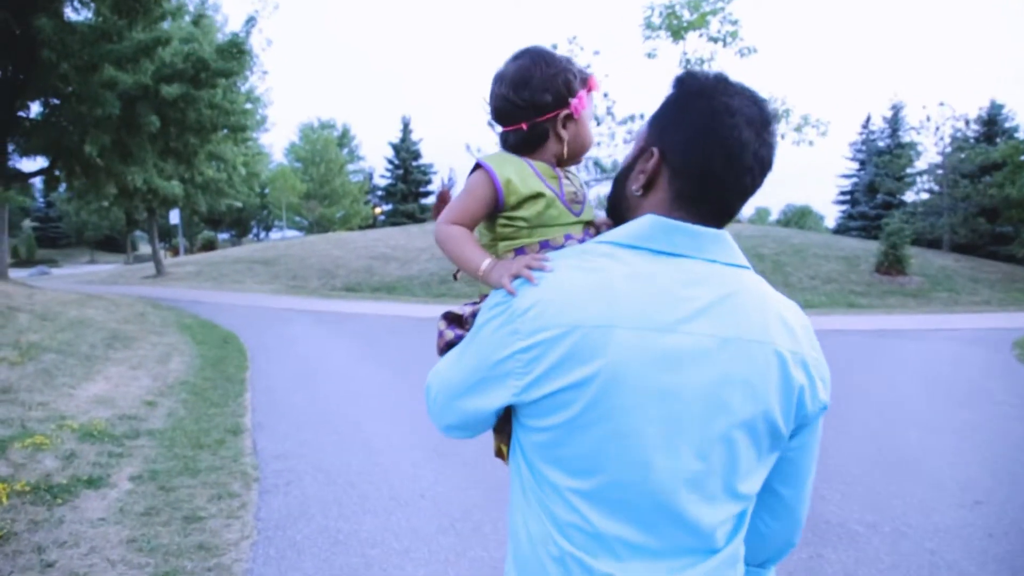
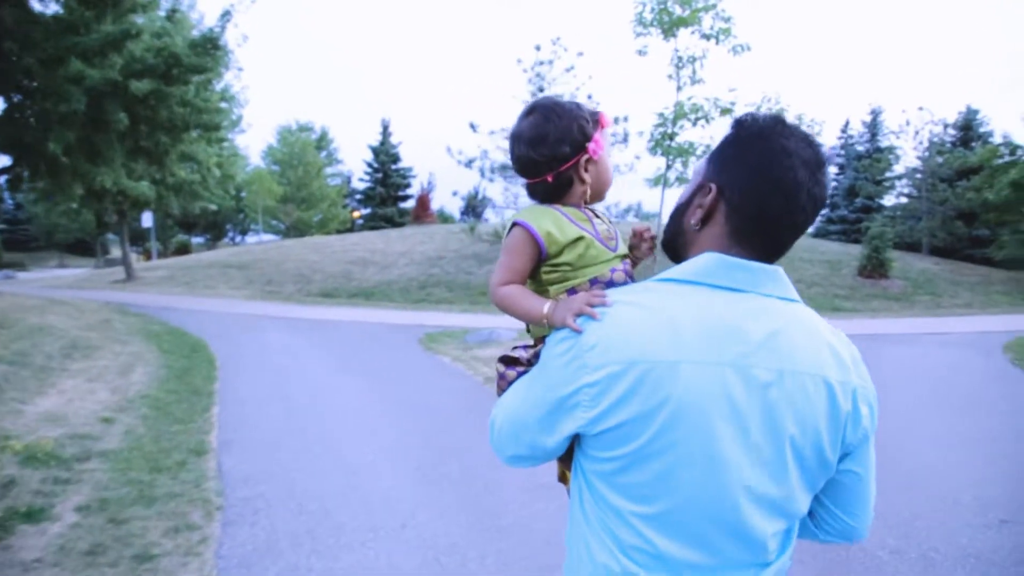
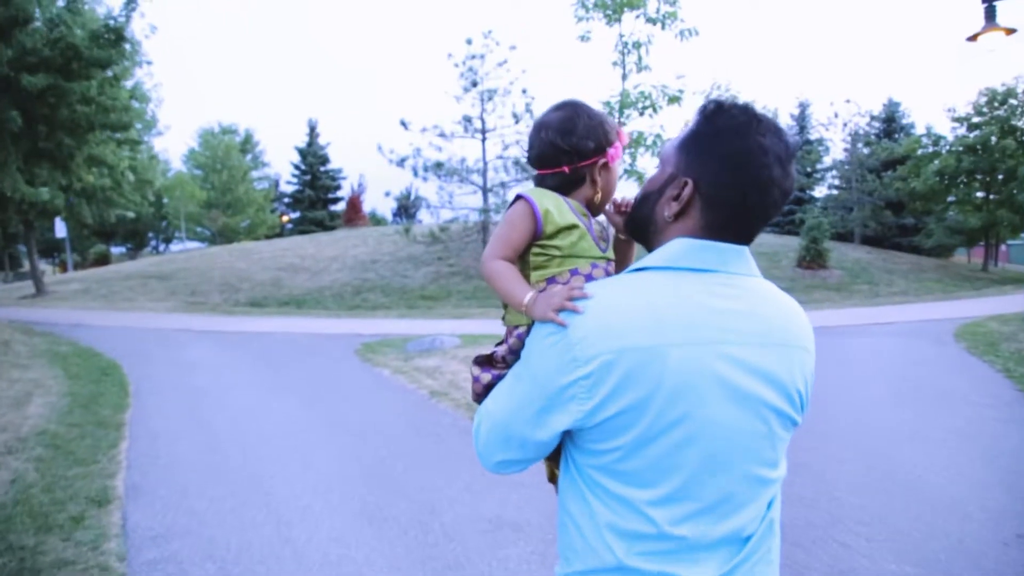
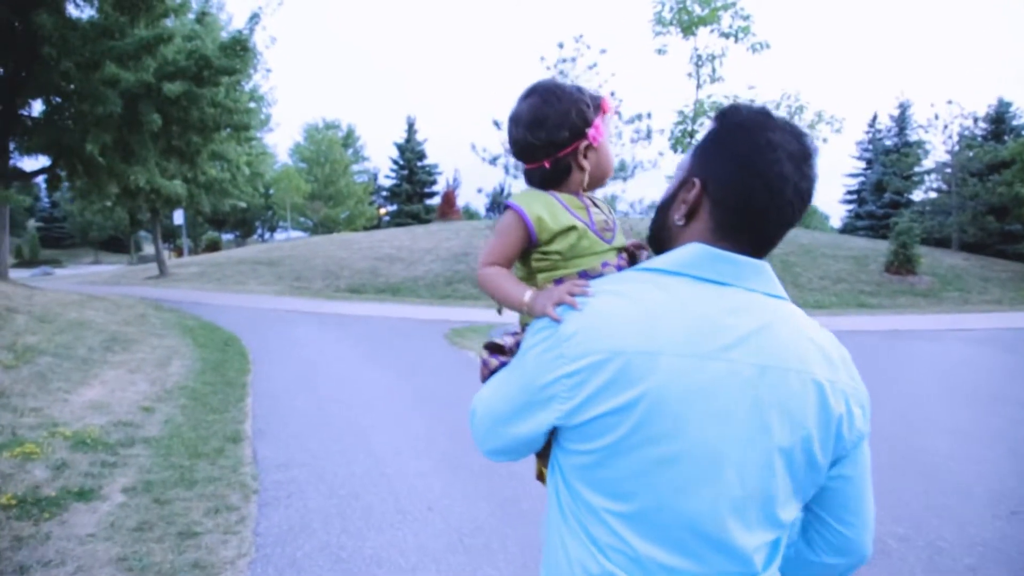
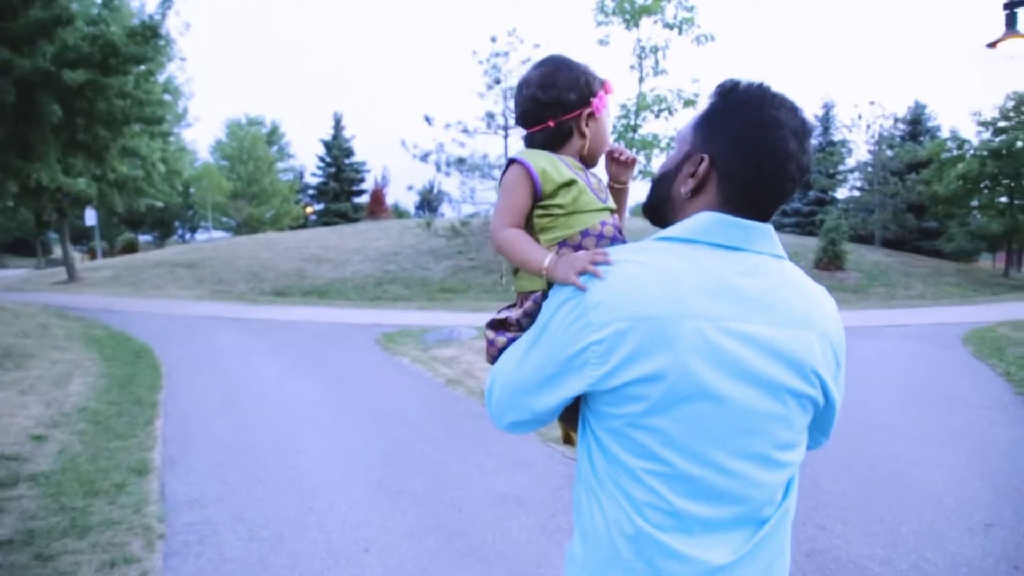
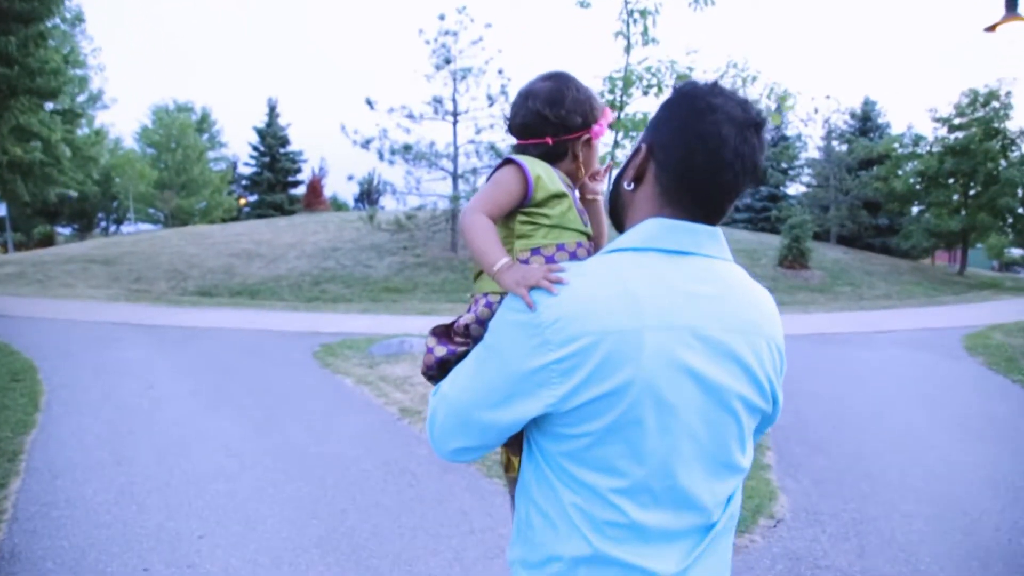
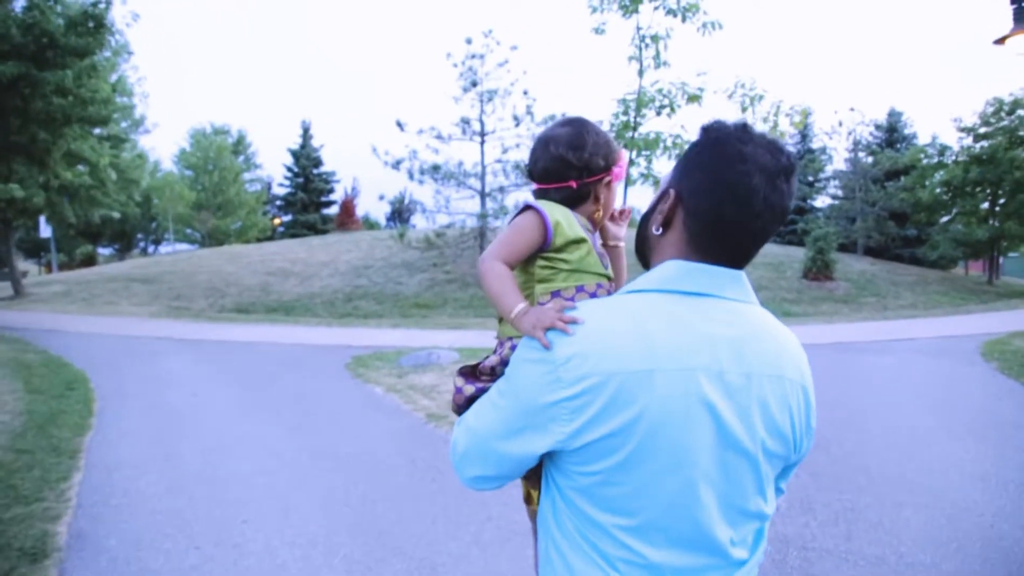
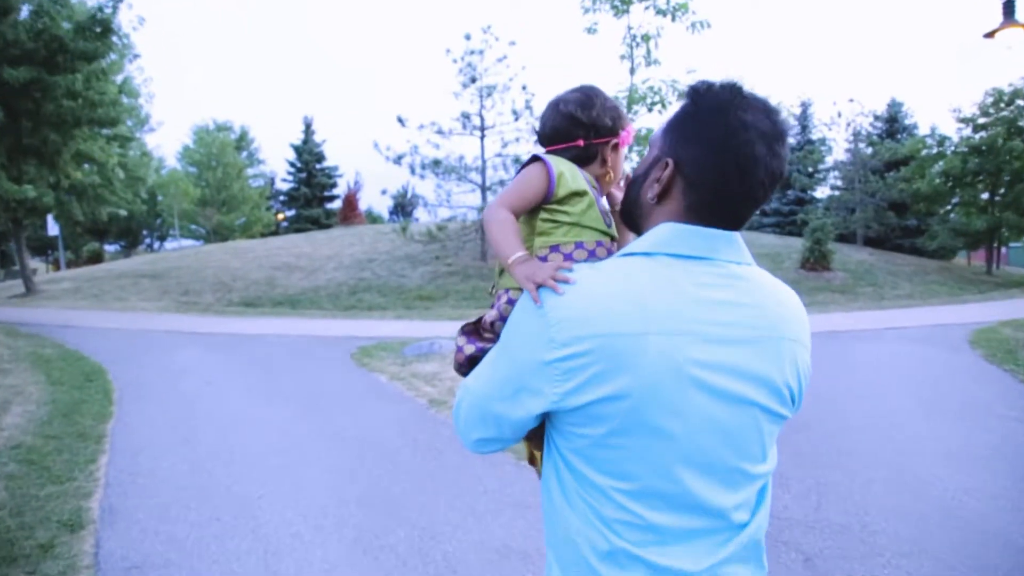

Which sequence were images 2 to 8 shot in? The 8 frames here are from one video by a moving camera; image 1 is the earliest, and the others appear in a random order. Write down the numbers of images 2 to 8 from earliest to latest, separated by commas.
4, 2, 5, 3, 8, 7, 6
